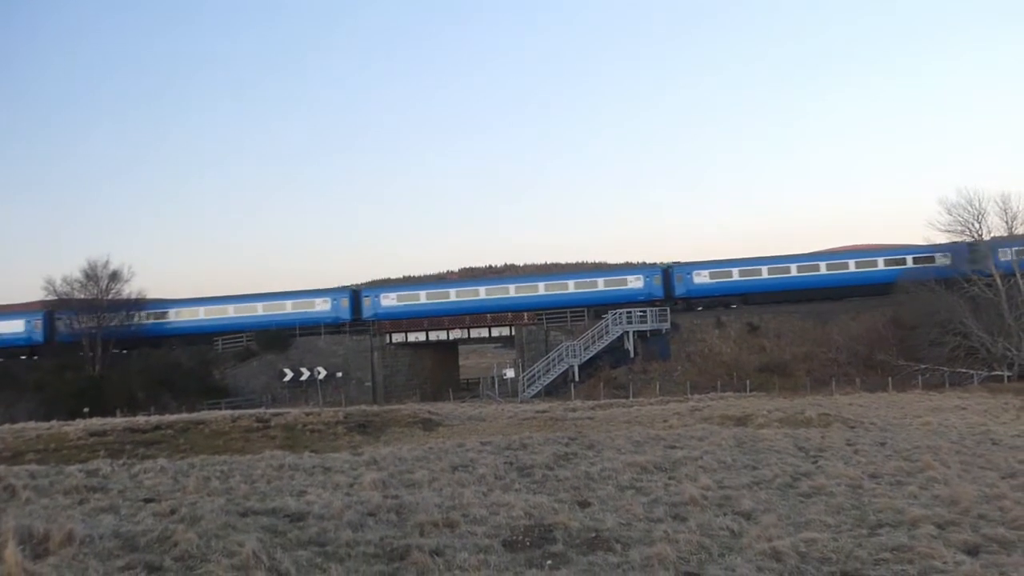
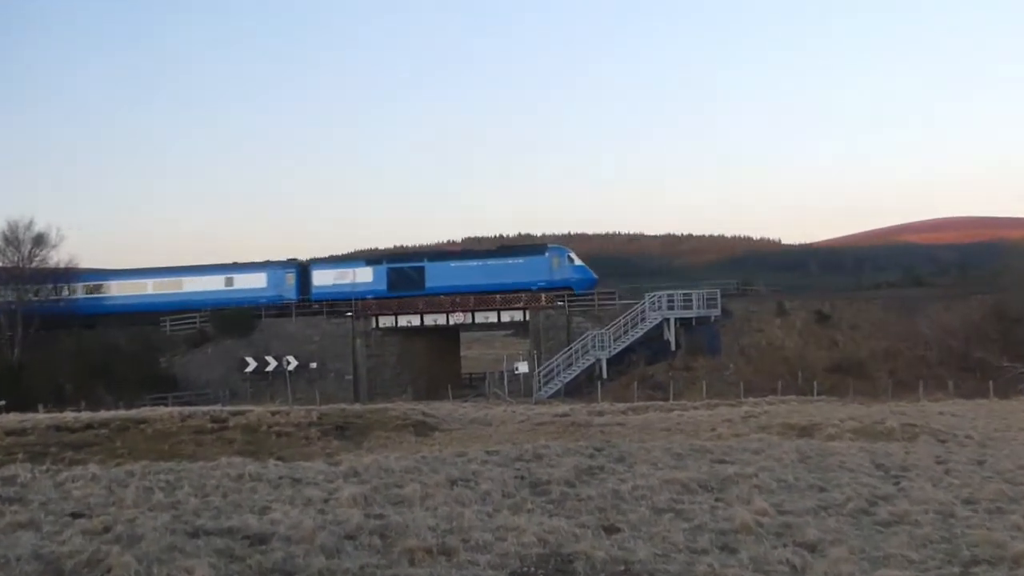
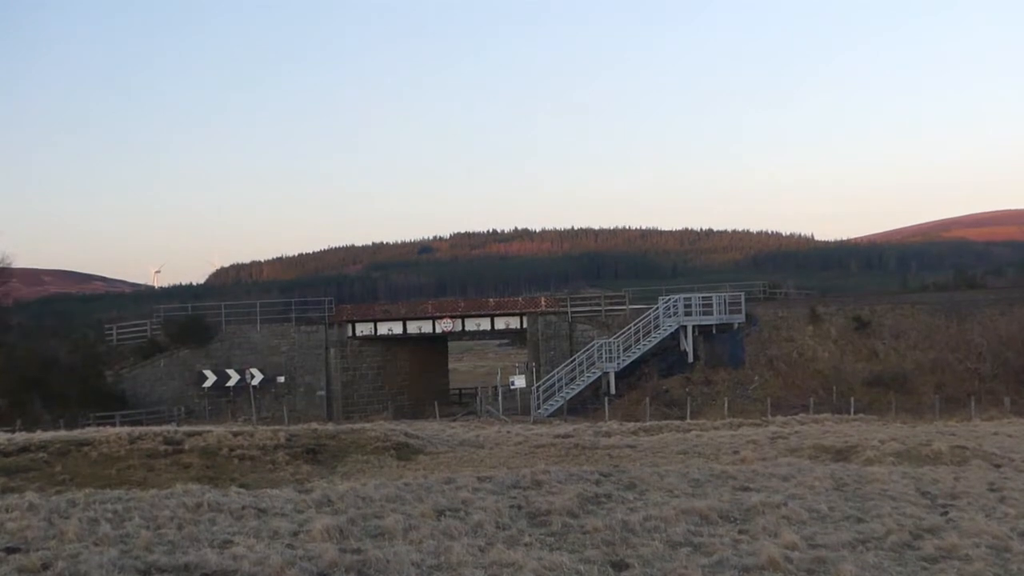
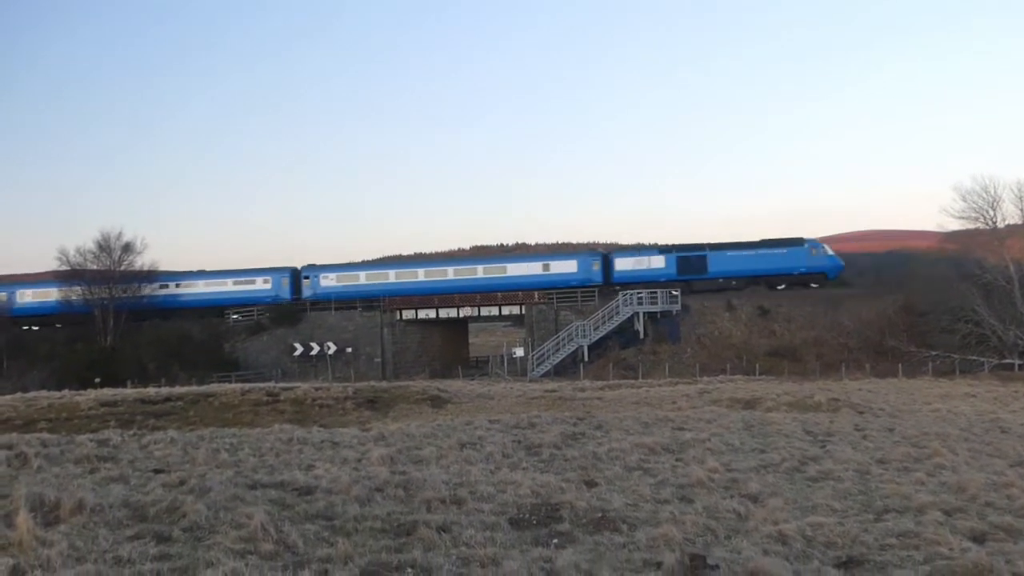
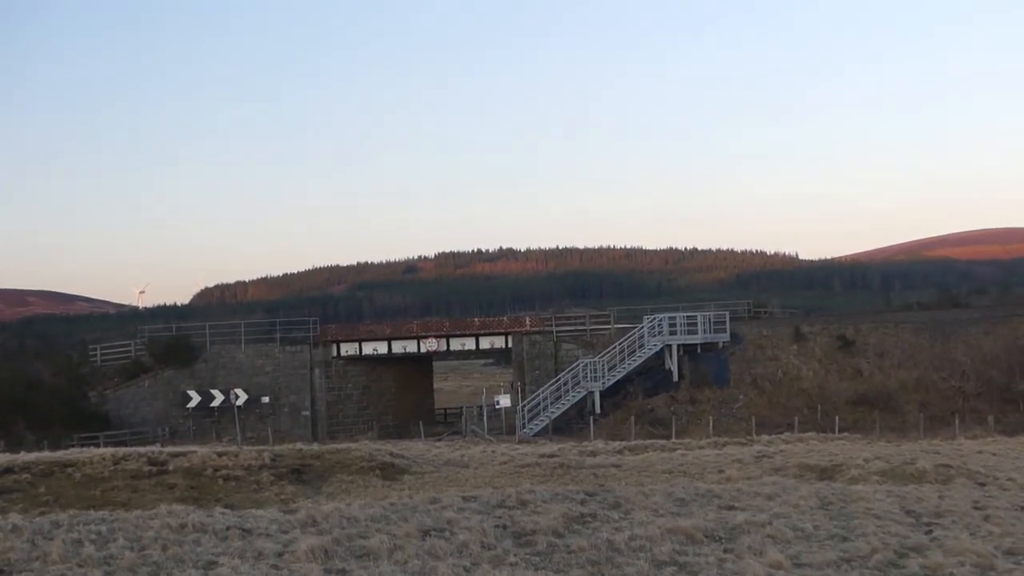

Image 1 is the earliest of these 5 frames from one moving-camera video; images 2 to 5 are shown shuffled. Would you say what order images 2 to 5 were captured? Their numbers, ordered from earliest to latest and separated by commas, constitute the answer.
4, 2, 3, 5
